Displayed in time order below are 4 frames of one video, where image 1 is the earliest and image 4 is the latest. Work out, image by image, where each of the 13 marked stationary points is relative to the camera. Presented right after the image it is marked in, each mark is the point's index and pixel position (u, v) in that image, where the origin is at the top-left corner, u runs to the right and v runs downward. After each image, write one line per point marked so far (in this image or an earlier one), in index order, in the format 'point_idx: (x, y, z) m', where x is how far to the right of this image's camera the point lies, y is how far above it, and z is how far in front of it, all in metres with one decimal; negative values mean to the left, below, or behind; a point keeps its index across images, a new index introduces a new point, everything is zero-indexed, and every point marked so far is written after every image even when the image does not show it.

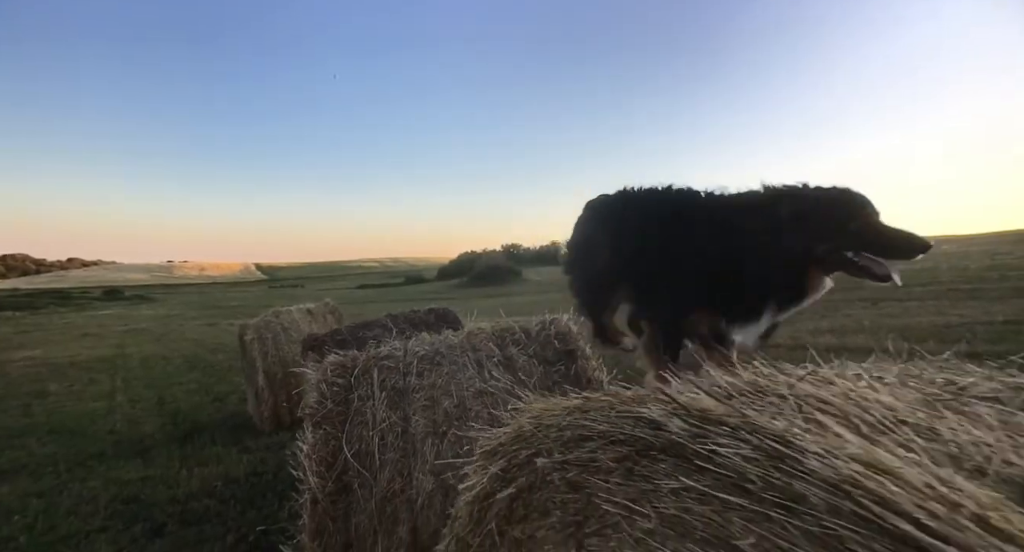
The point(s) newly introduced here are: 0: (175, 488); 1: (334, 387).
0: (-4.3, -2.7, +6.5) m
1: (-1.3, -0.8, +3.8) m
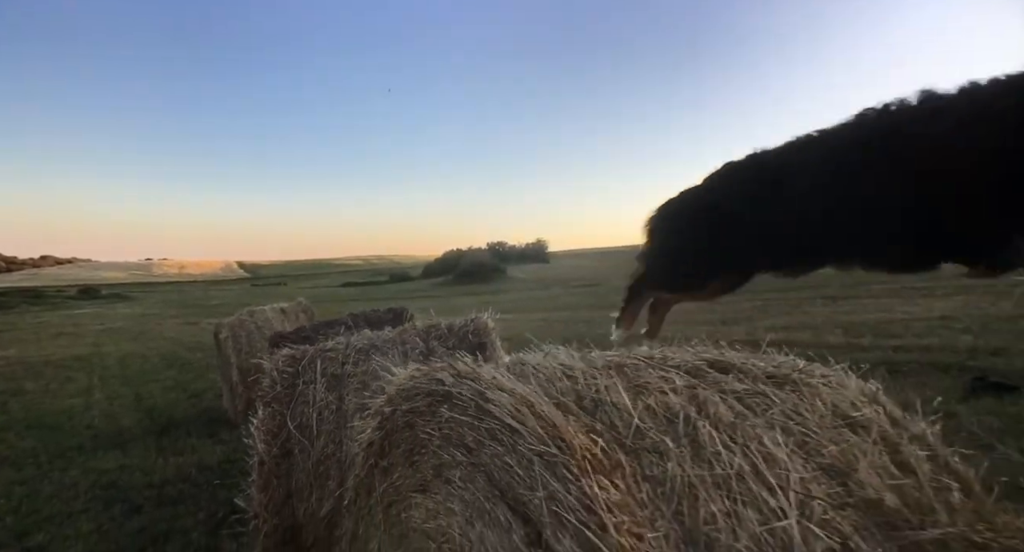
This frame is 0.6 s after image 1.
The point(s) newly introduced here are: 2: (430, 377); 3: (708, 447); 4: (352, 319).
0: (-5.2, -2.8, +7.2) m
1: (-2.1, -0.9, +4.6) m
2: (-0.4, -0.5, +2.3) m
3: (+0.7, -0.6, +1.7) m
4: (-2.4, -0.7, +7.7) m
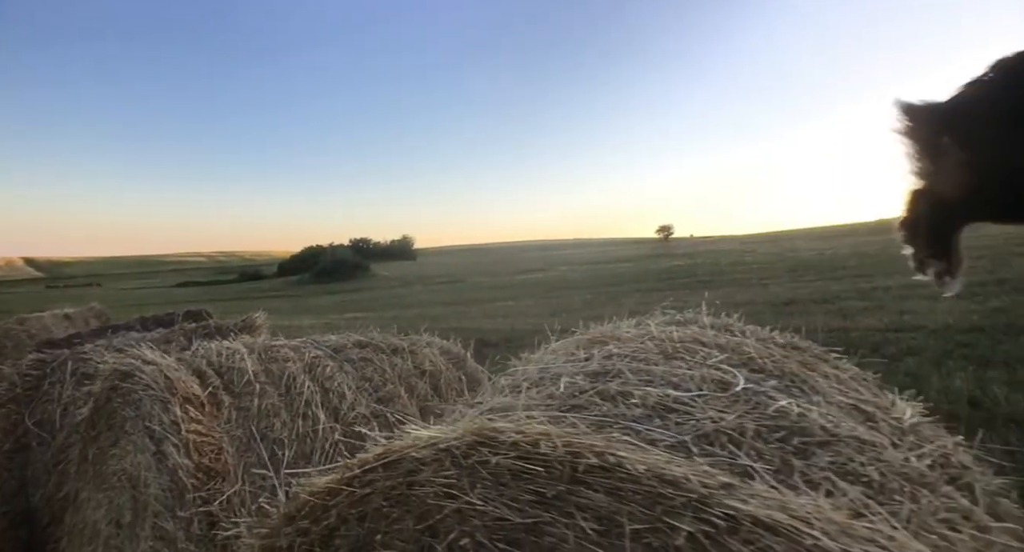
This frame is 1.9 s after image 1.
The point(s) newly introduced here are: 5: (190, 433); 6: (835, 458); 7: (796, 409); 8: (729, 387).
0: (-8.4, -2.8, +6.5) m
1: (-4.7, -1.0, +4.9) m
2: (-2.4, -0.5, +3.1) m
3: (-1.2, -0.6, +2.8) m
4: (-5.9, -0.7, +7.7) m
5: (-1.5, -0.7, +2.4) m
6: (+0.7, -0.4, +1.2) m
7: (+0.8, -0.4, +1.4) m
8: (+0.6, -0.3, +1.5) m
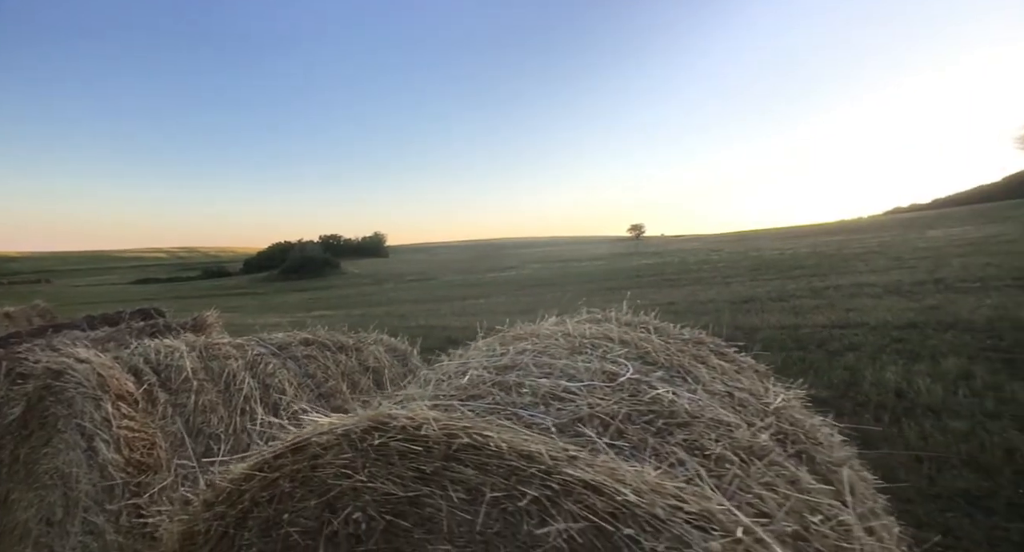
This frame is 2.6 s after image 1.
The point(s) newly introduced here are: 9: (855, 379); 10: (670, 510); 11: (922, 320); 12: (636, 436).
0: (-8.9, -2.8, +6.1) m
1: (-5.2, -0.9, +4.7) m
2: (-2.8, -0.5, +3.0) m
3: (-1.6, -0.6, +2.9) m
4: (-6.5, -0.7, +7.4) m
5: (-1.9, -0.7, +2.4) m
6: (+0.5, -0.4, +1.3) m
7: (+0.5, -0.4, +1.5) m
8: (+0.3, -0.3, +1.6) m
9: (+4.5, -1.3, +6.6) m
10: (+0.3, -0.4, +0.9) m
11: (+6.8, -0.7, +8.2) m
12: (+0.3, -0.4, +1.3) m
